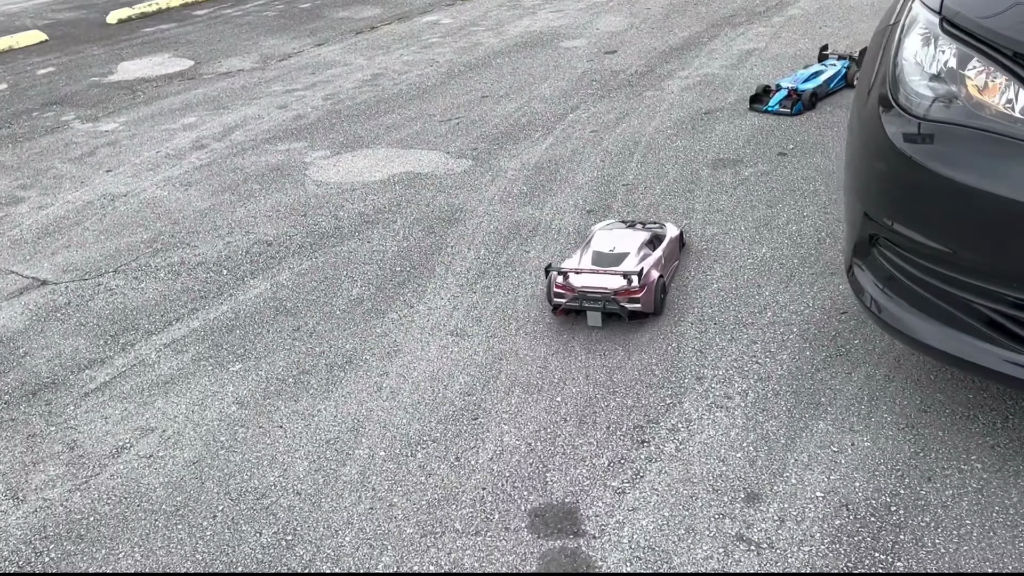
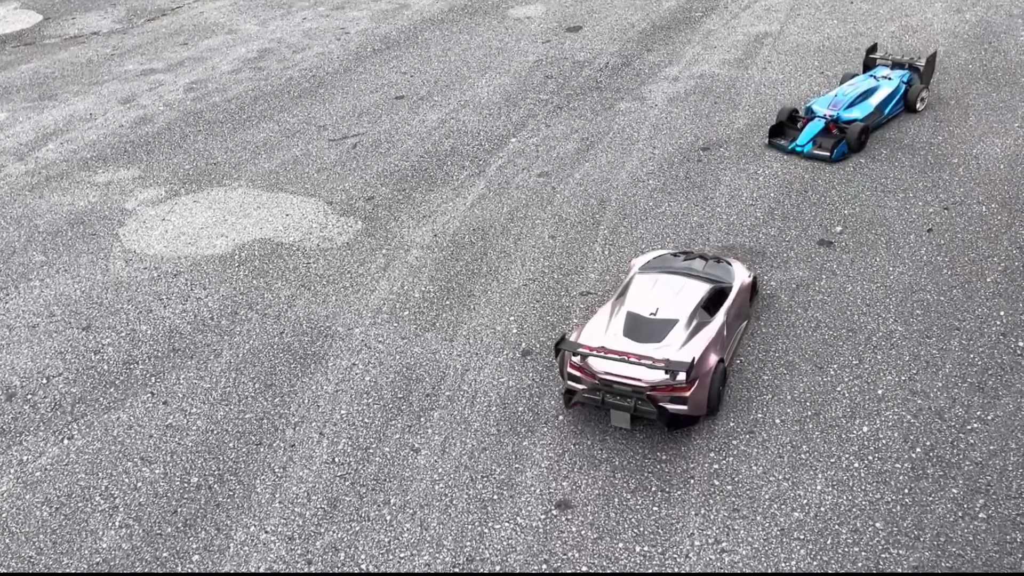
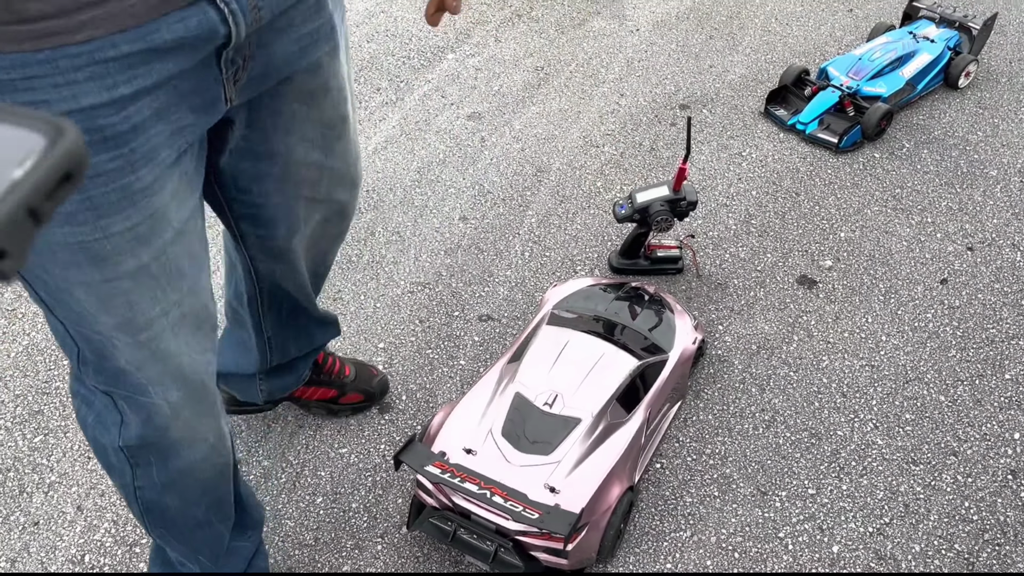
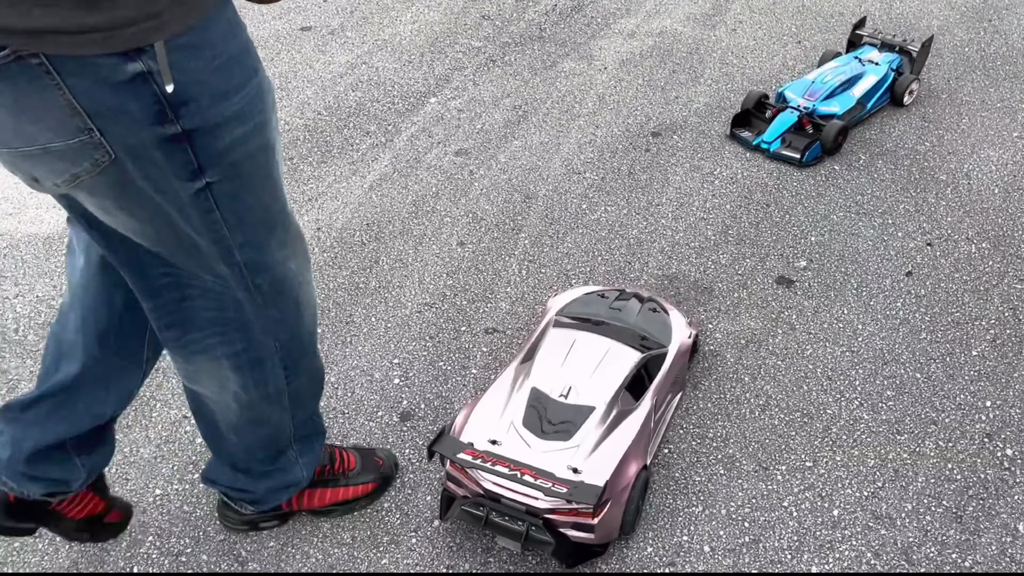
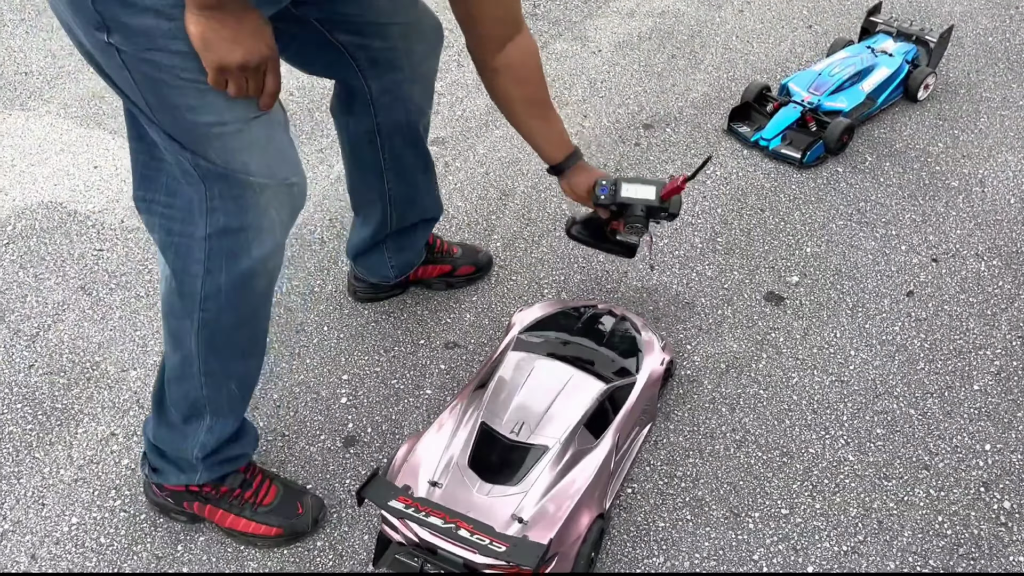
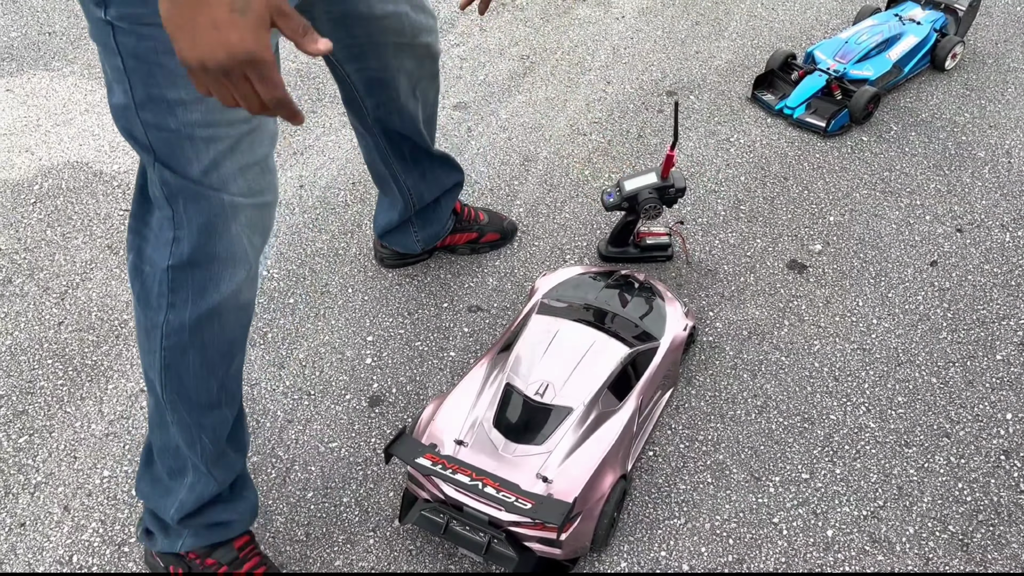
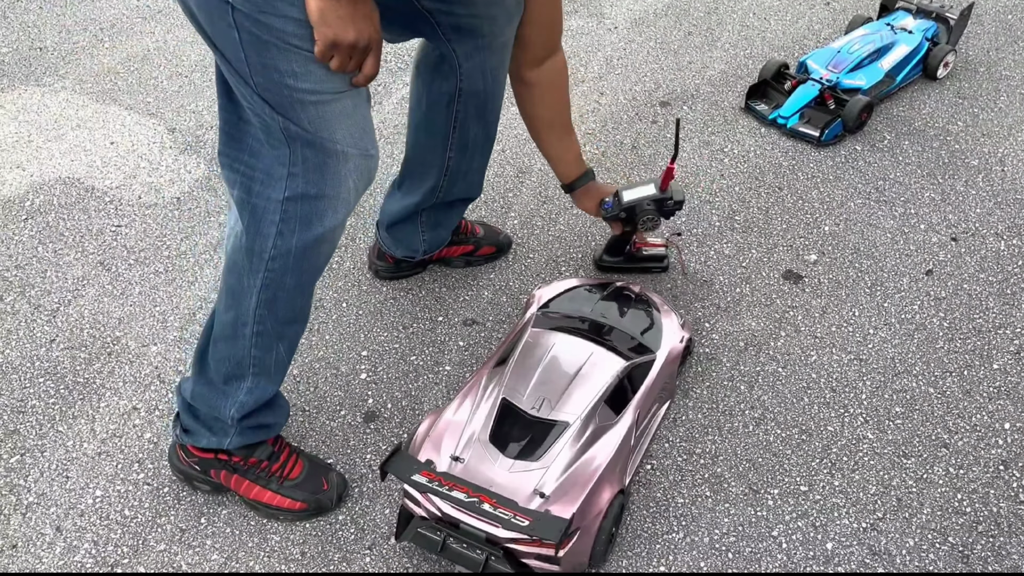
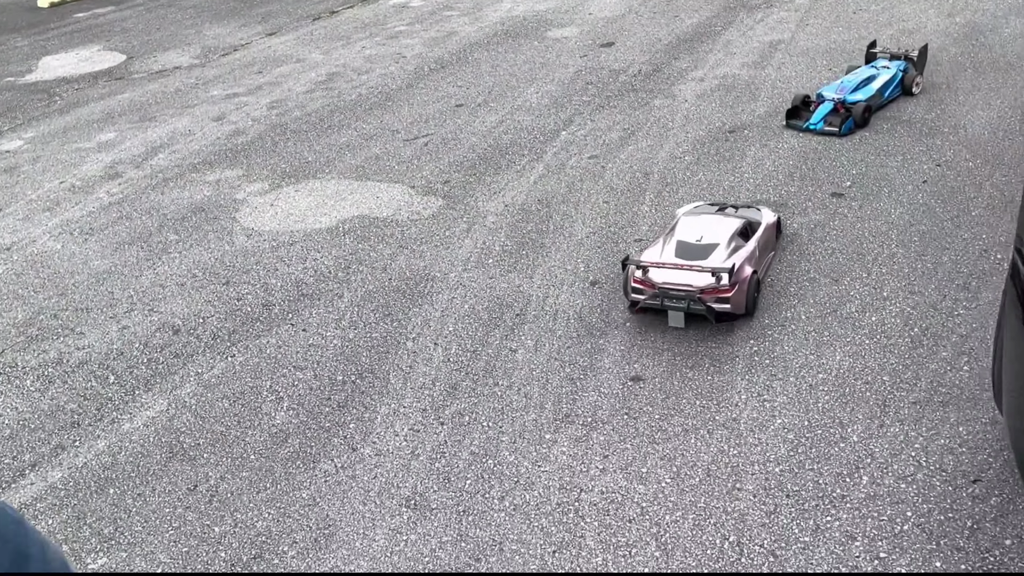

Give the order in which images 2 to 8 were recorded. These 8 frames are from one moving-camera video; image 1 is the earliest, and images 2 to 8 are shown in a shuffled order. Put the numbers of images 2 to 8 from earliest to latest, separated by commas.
8, 2, 4, 5, 7, 6, 3
